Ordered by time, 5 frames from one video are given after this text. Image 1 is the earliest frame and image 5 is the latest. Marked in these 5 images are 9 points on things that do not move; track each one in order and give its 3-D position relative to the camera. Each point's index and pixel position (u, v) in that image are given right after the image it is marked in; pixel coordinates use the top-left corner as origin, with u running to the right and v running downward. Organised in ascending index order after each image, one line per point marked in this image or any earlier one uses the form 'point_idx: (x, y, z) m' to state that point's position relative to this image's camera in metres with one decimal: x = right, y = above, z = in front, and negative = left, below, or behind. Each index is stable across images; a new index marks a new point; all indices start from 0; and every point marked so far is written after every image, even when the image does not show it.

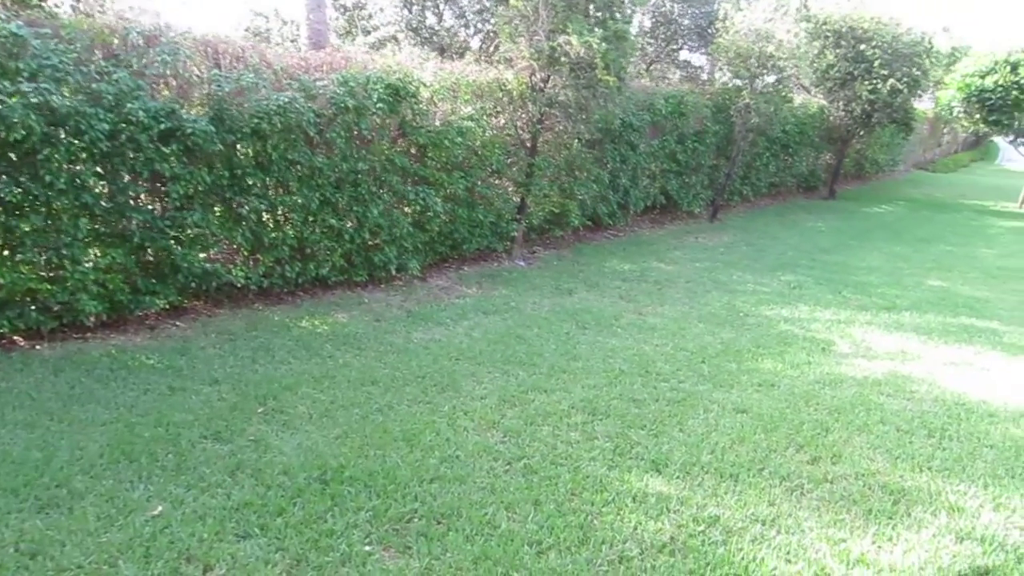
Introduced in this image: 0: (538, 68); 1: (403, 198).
0: (+0.2, +2.0, +8.4) m
1: (-0.9, +0.7, +7.5) m
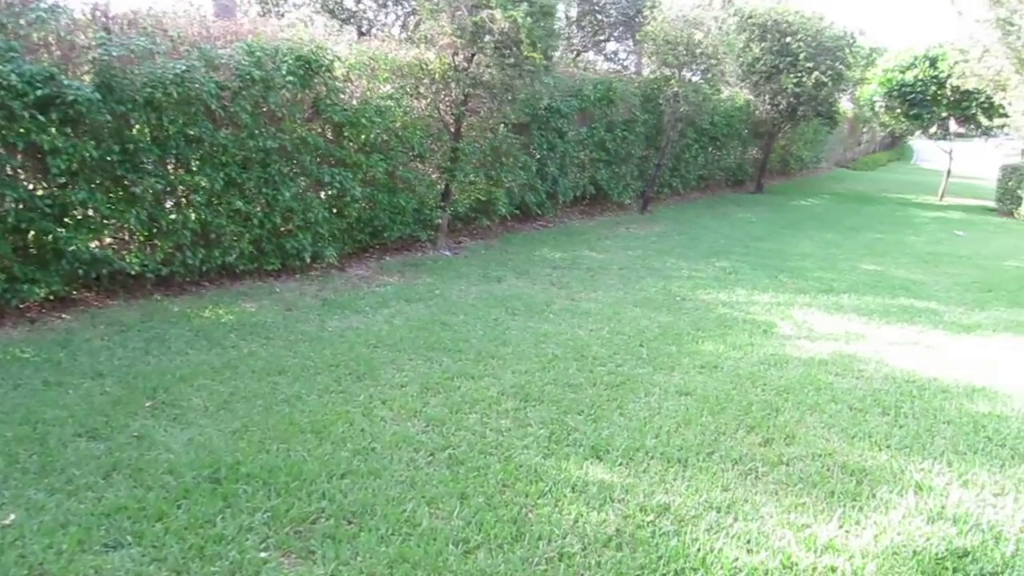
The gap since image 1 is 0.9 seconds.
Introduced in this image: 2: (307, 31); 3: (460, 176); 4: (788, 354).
0: (-0.4, +2.1, +7.9) m
1: (-1.5, +0.8, +7.0) m
2: (-1.6, +2.0, +7.0) m
3: (-0.5, +1.0, +8.6) m
4: (+1.6, -0.4, +5.3) m
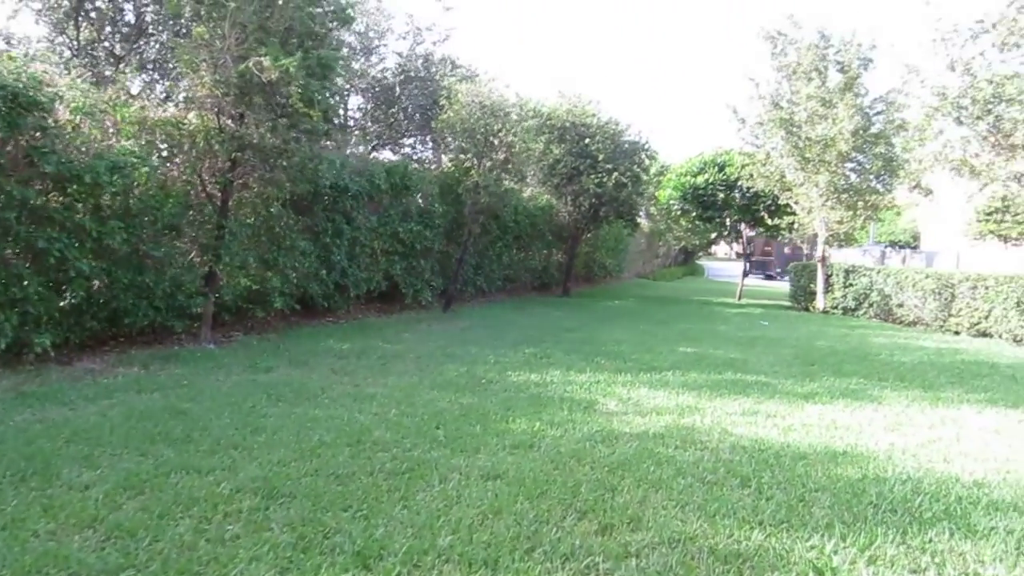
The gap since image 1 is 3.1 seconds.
0: (-2.1, +1.4, +6.8) m
1: (-2.9, +0.2, +5.5) m
2: (-3.0, +1.4, +5.7) m
3: (-2.3, +0.3, +7.3) m
4: (+0.5, -0.7, +4.3) m
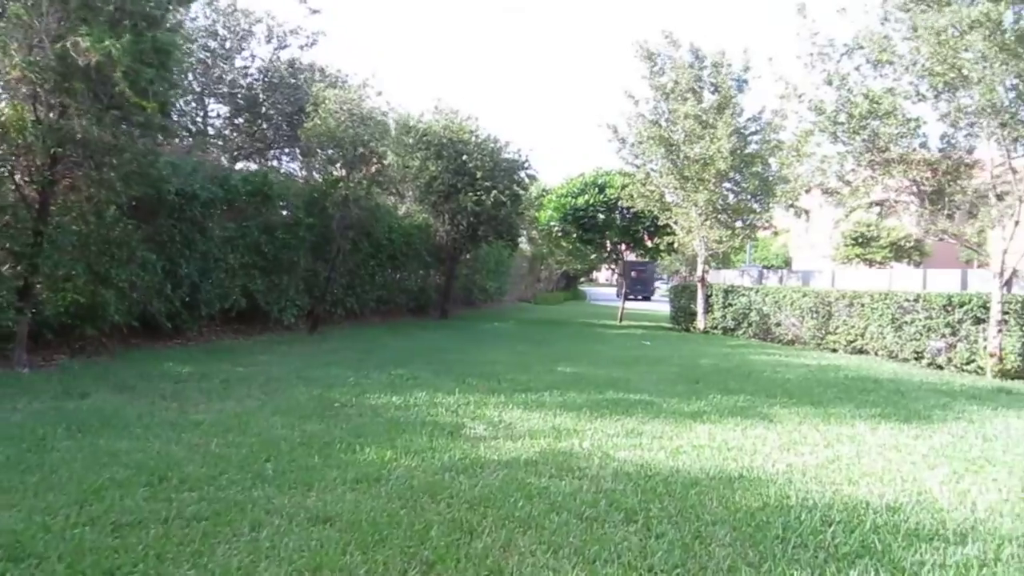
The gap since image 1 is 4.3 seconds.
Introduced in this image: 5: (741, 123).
0: (-3.0, +1.3, +5.9) m
1: (-3.6, +0.2, +4.5) m
2: (-3.8, +1.3, +4.7) m
3: (-3.2, +0.1, +6.4) m
4: (-0.1, -0.7, +3.7) m
5: (+3.5, +2.5, +14.0) m
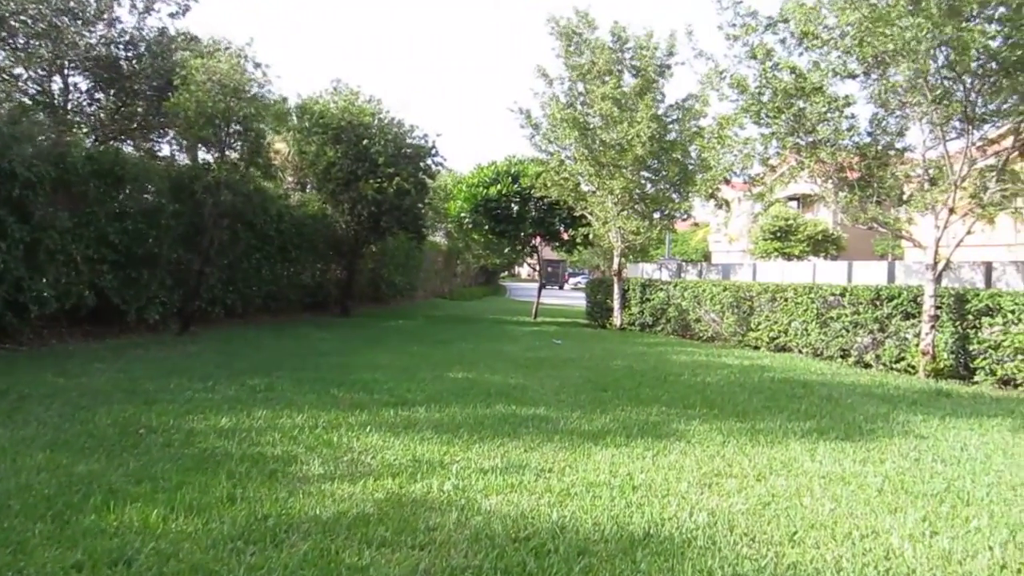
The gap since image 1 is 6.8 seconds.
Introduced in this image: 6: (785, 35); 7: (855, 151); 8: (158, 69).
0: (-3.7, +1.3, +4.7) m
1: (-4.2, +0.2, +3.2) m
2: (-4.4, +1.3, +3.4) m
3: (-3.9, +0.2, +5.1) m
4: (-0.6, -0.7, +2.7) m
5: (+2.1, +2.6, +13.2) m
6: (+2.5, +2.4, +8.5) m
7: (+3.2, +1.3, +8.5) m
8: (-4.5, +2.7, +12.1) m
